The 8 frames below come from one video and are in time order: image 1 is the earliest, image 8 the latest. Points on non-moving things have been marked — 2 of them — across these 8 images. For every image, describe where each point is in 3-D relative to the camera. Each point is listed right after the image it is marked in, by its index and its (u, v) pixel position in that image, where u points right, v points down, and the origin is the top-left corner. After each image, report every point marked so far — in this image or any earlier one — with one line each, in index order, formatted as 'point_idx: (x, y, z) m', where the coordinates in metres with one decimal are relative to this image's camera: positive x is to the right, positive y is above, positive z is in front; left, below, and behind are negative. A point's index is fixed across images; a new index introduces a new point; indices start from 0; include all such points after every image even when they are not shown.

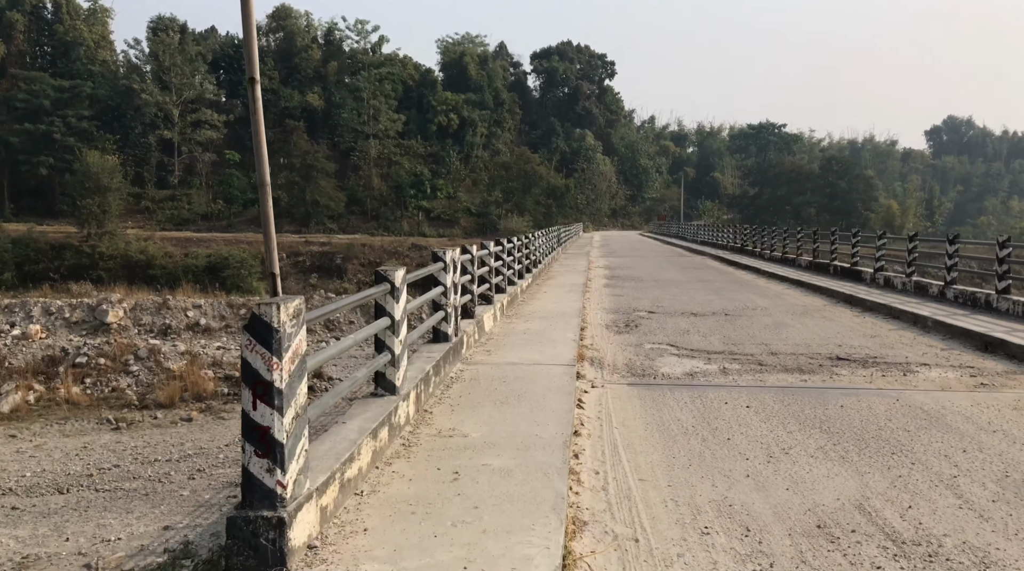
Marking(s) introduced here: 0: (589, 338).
0: (+0.8, -0.6, +9.4) m
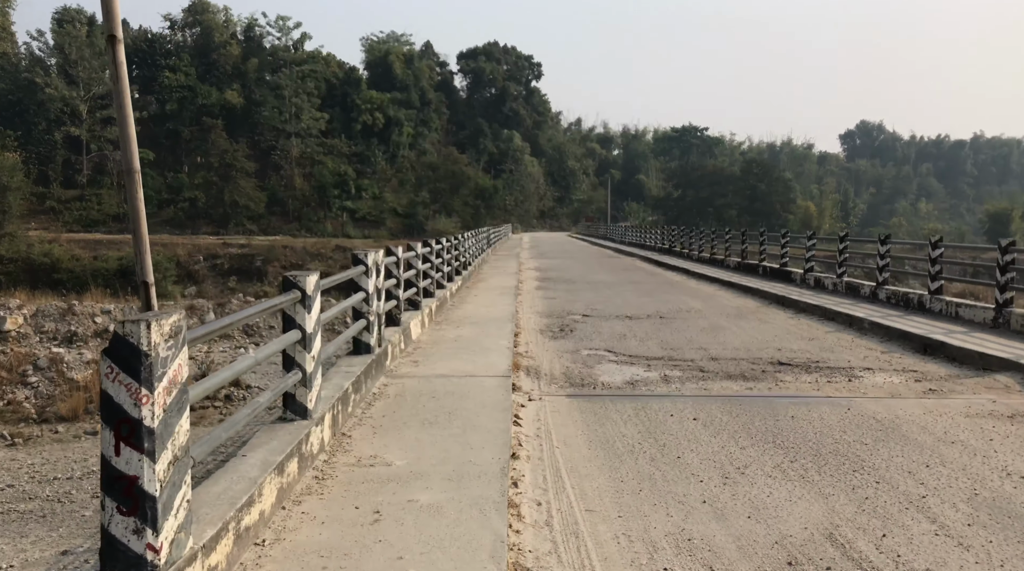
0: (+0.1, -0.6, +8.9) m
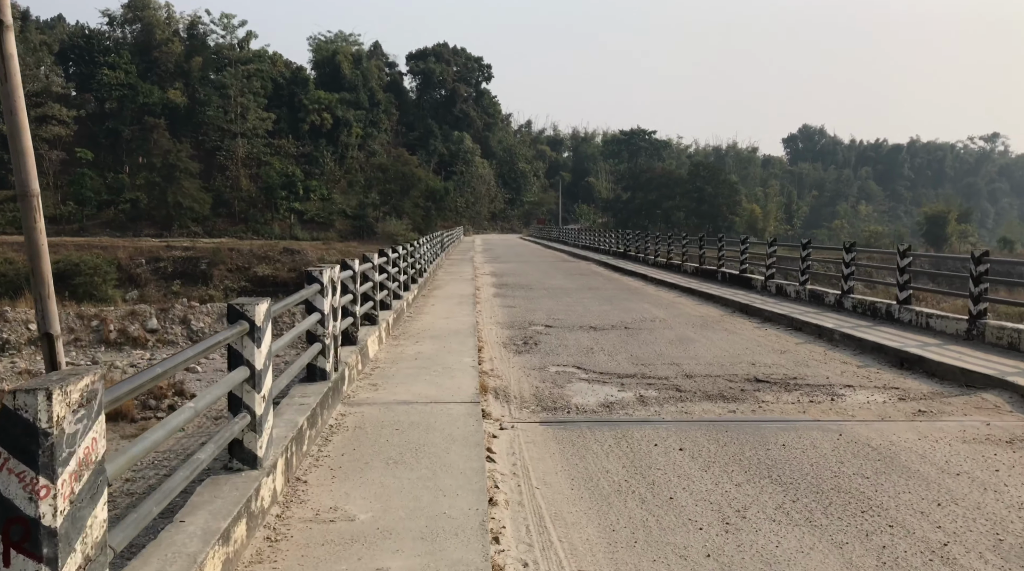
0: (-0.3, -0.8, +8.4) m
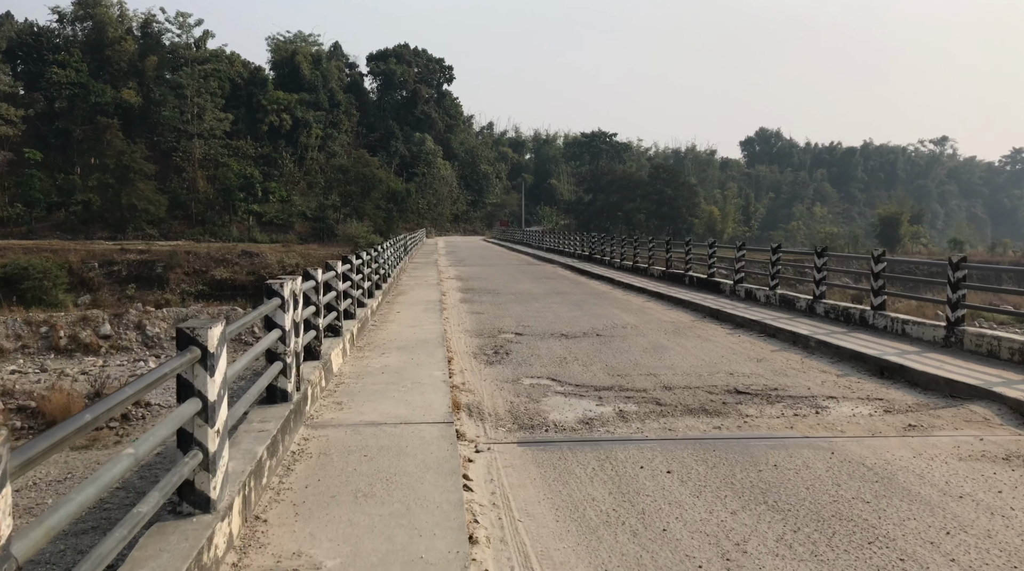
0: (-0.5, -0.8, +8.0) m
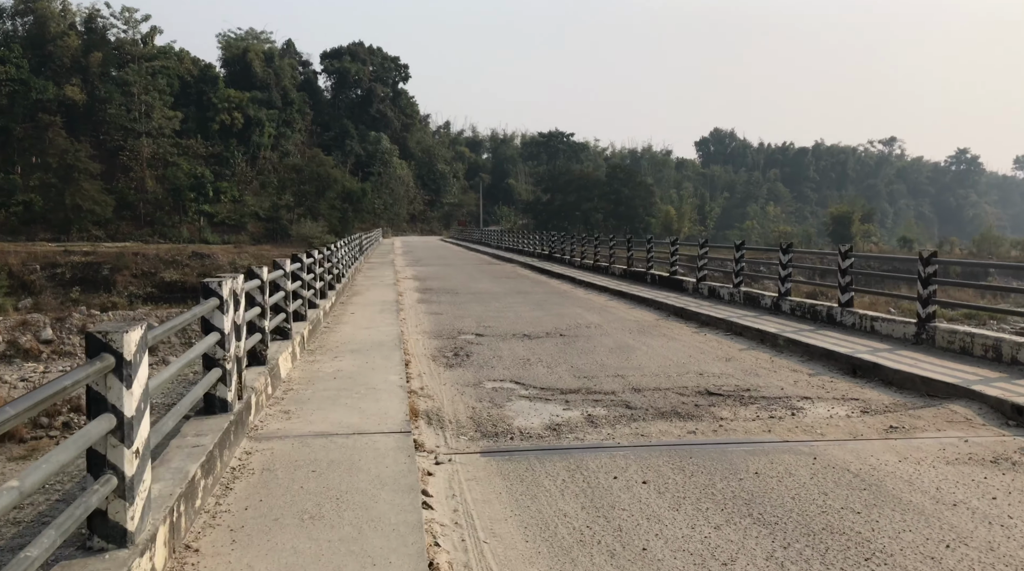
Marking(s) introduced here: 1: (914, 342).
0: (-0.9, -0.8, +7.6) m
1: (+4.0, -0.6, +8.6) m
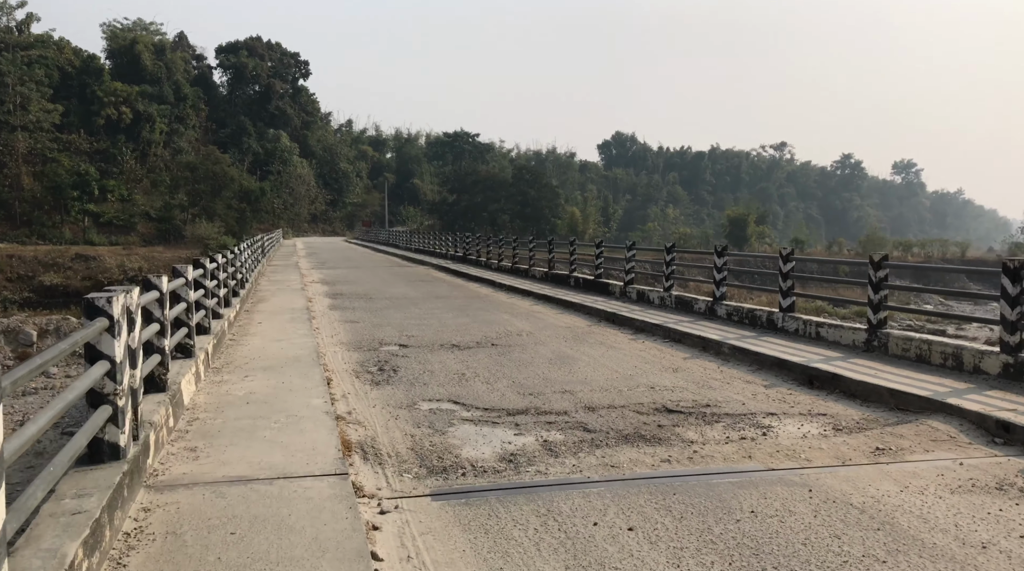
0: (-1.4, -0.9, +6.7) m
1: (+3.4, -0.6, +8.2) m
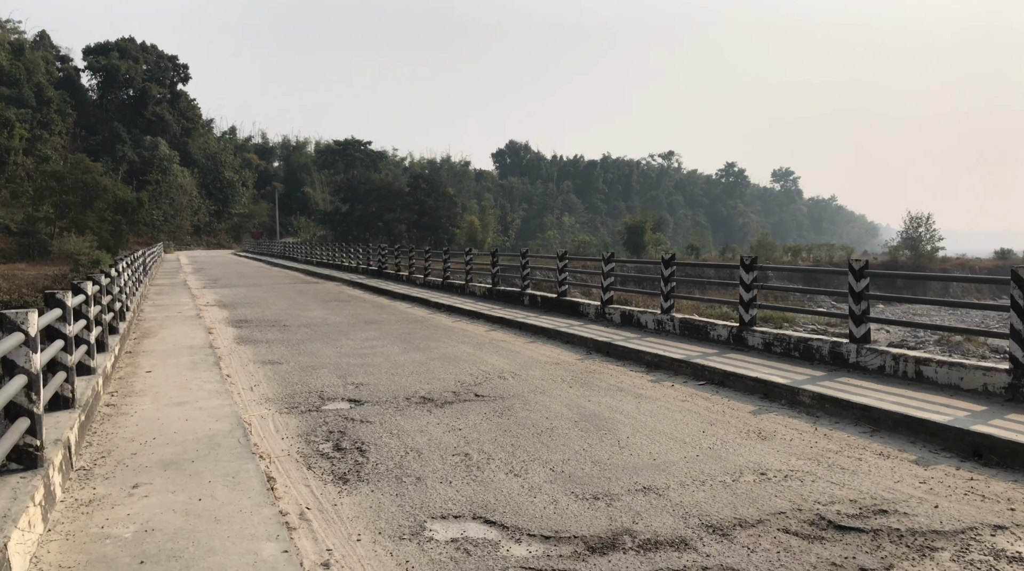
0: (-1.0, -1.2, +4.0) m
1: (+3.5, -0.8, +6.1) m
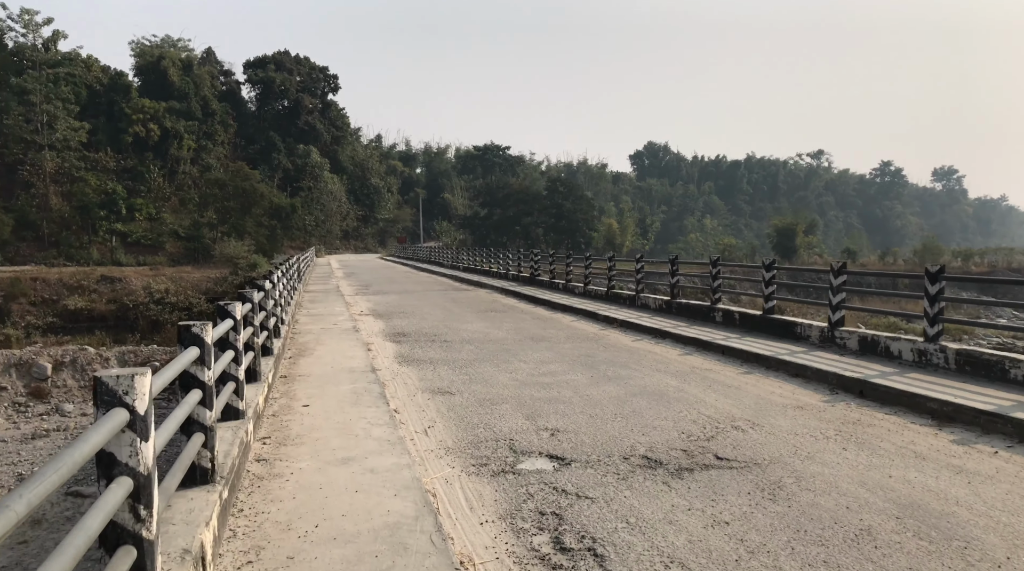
0: (+0.2, -1.3, +2.2) m
1: (+5.0, -1.0, +3.6) m
